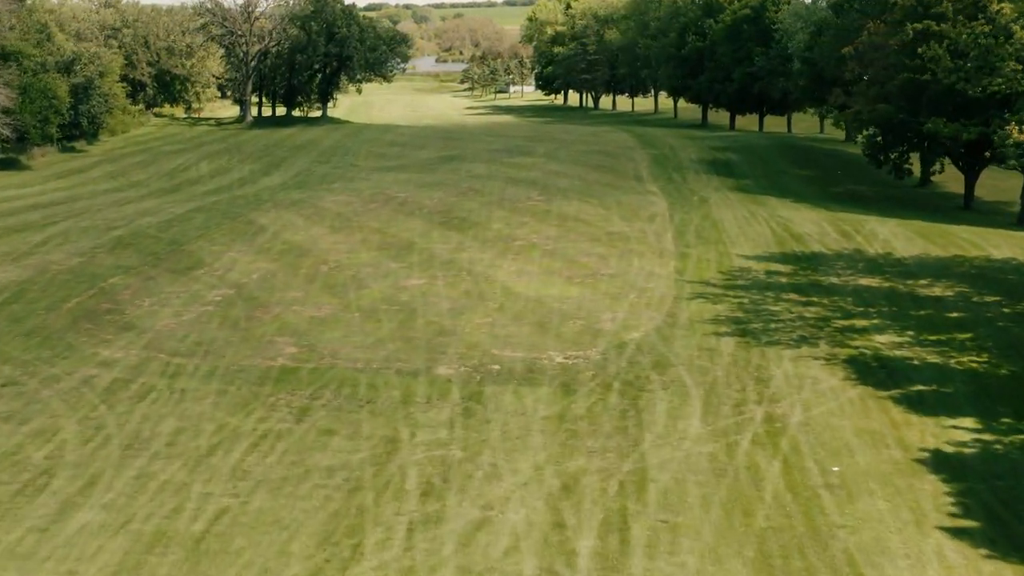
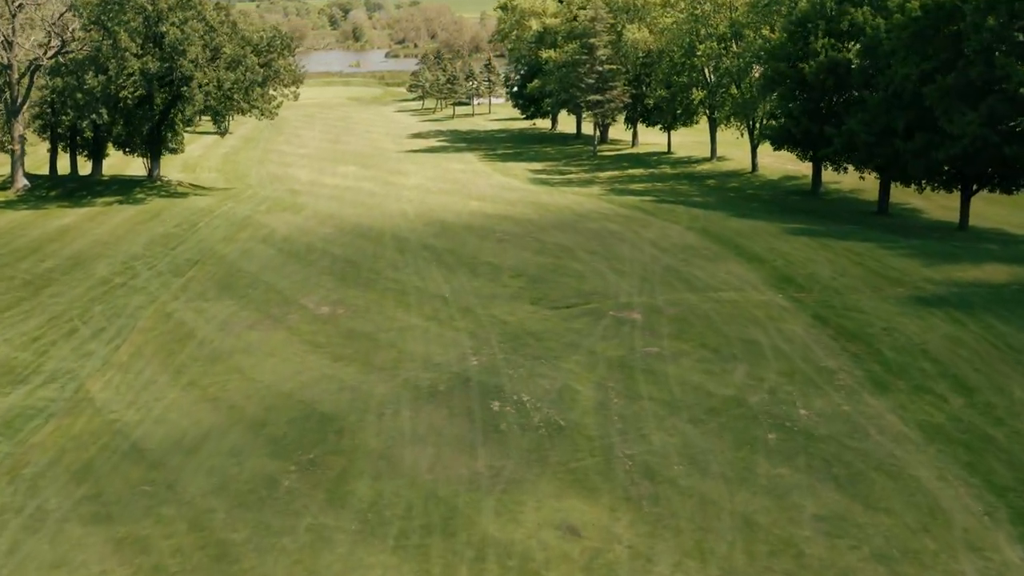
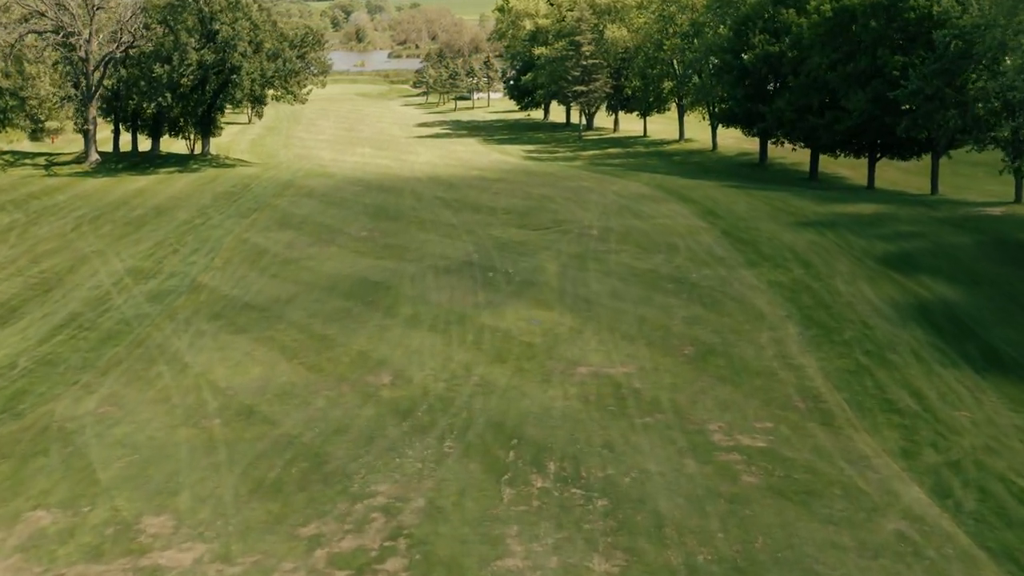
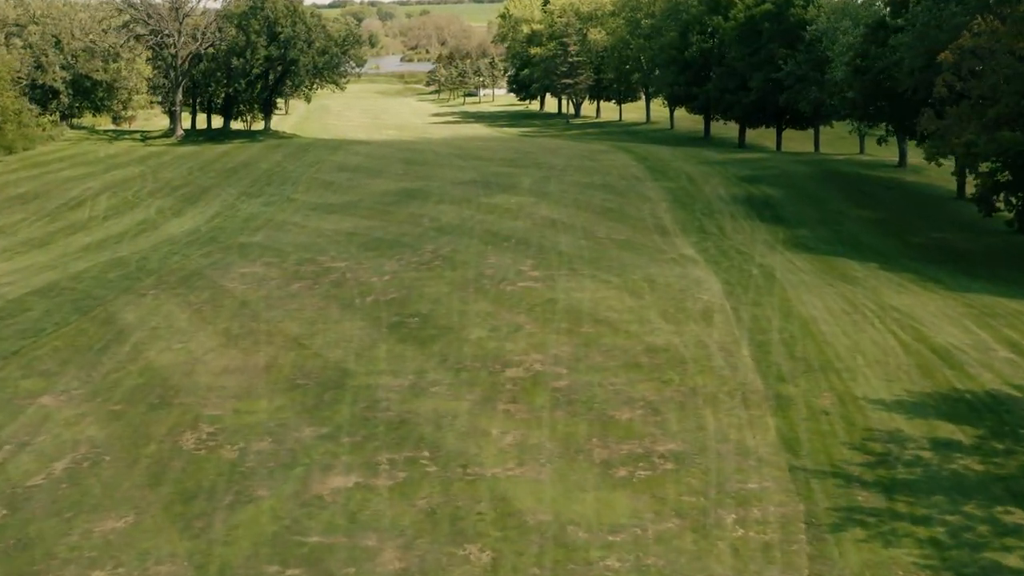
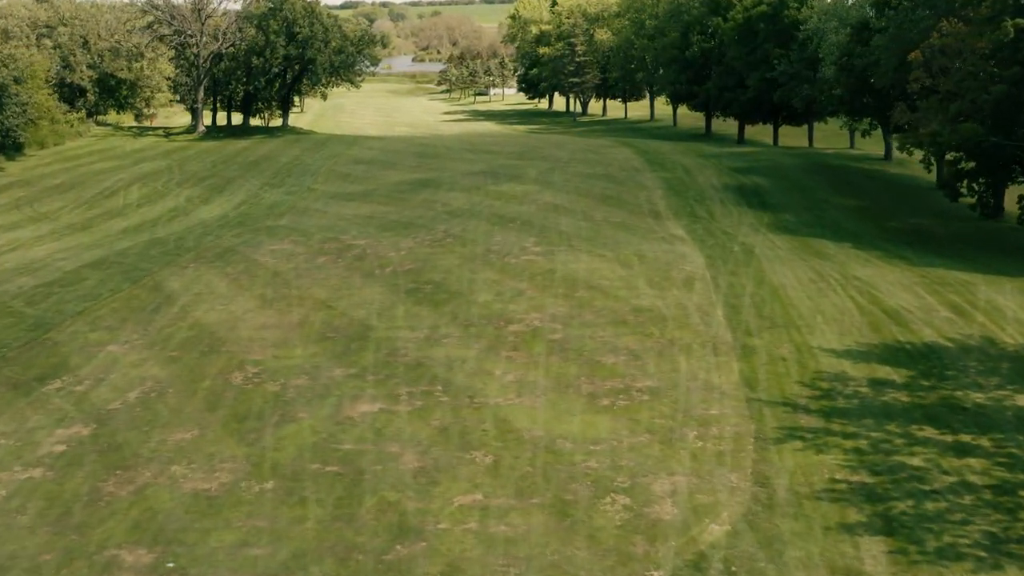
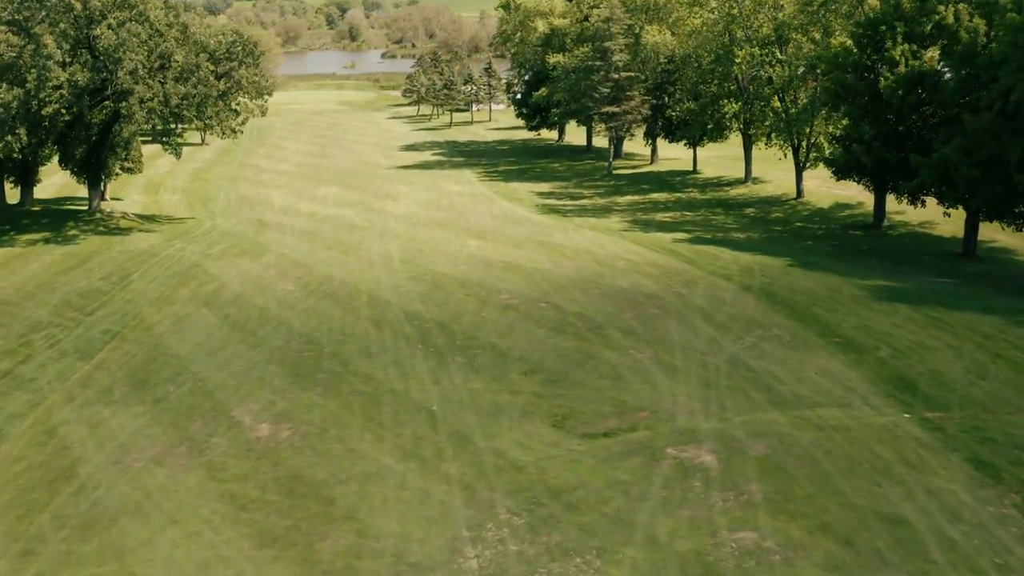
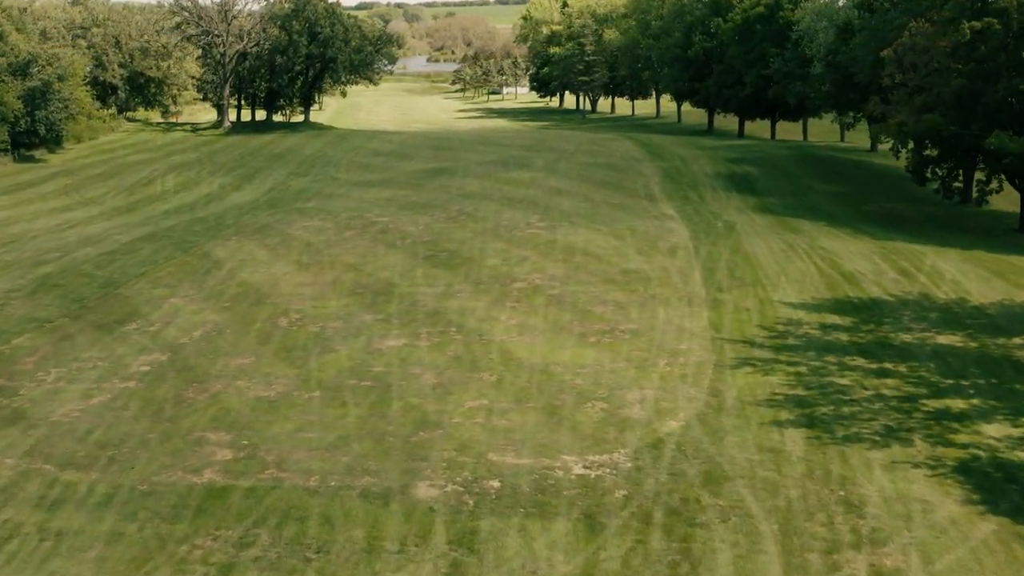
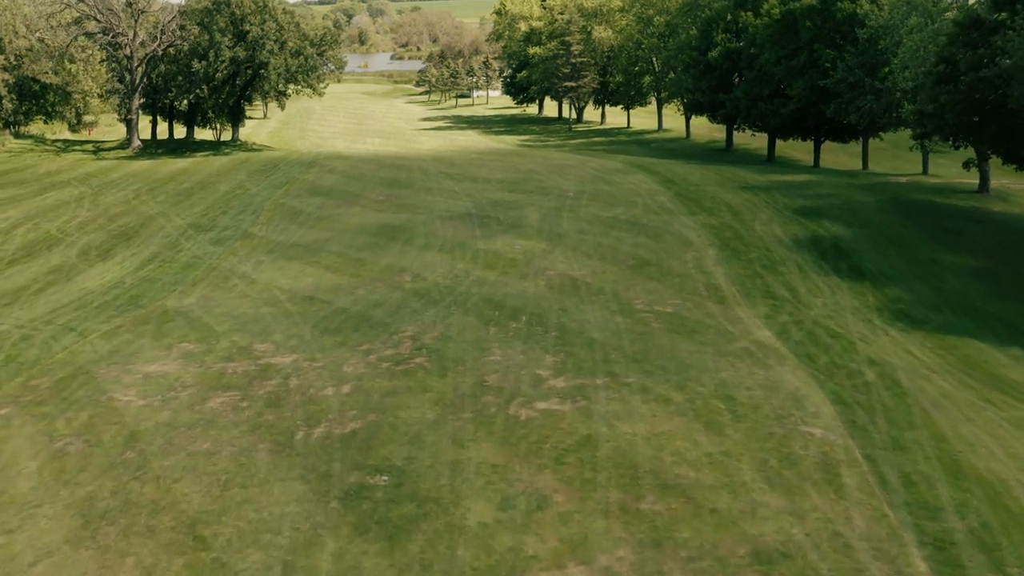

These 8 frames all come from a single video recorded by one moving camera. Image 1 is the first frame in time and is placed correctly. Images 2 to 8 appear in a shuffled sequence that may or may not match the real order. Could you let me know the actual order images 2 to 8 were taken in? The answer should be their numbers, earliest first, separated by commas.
7, 5, 4, 8, 3, 2, 6
